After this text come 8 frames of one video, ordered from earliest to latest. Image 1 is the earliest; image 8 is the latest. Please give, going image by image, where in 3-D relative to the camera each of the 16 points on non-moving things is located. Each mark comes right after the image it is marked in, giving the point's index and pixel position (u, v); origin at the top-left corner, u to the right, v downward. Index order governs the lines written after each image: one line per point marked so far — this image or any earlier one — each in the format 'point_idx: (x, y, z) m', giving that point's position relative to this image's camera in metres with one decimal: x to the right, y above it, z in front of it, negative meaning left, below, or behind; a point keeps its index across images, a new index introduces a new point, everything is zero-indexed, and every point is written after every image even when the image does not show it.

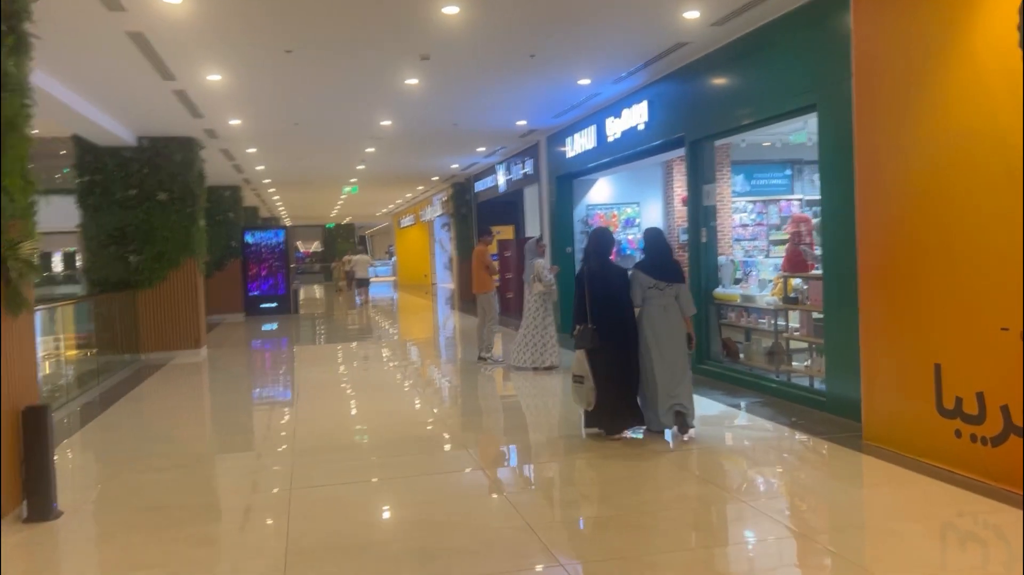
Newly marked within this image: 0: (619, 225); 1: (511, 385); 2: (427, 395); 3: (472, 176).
0: (+1.4, +0.8, +11.2) m
1: (0.0, -0.9, +8.1) m
2: (-0.8, -1.0, +8.2) m
3: (-0.8, +2.2, +16.4) m
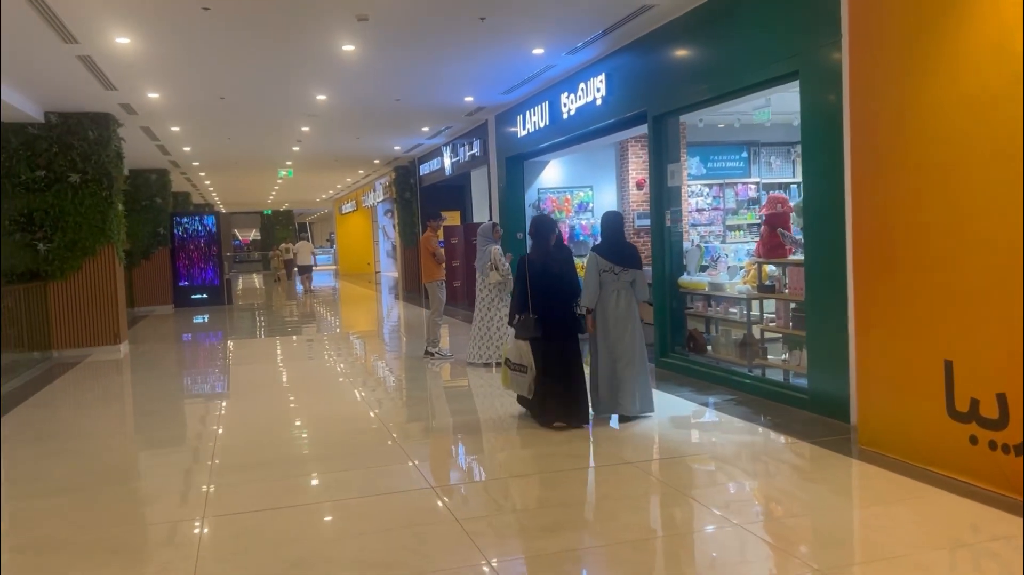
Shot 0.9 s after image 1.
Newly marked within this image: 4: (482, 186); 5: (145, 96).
0: (+0.8, +1.0, +10.7) m
1: (-0.5, -0.8, +7.5) m
2: (-1.3, -0.9, +7.6) m
3: (-1.7, +2.4, +15.7) m
4: (-0.5, +1.7, +14.1) m
5: (-3.6, +1.9, +8.4) m
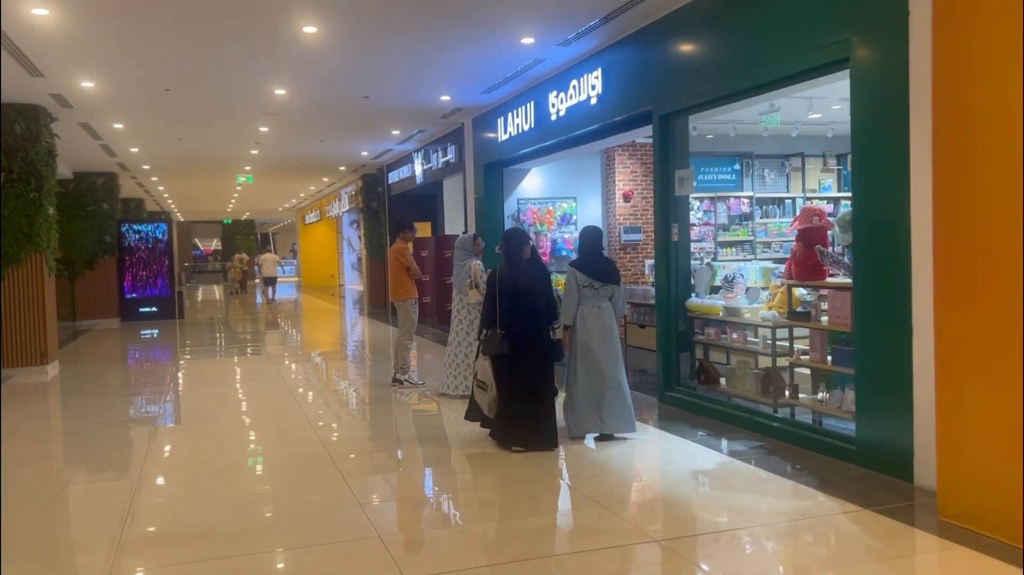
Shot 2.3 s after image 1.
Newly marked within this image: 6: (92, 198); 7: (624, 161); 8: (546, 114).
0: (+0.5, +0.8, +9.8) m
1: (-0.6, -0.9, +6.6) m
2: (-1.4, -1.0, +6.7) m
3: (-2.2, +2.1, +14.8) m
4: (-0.9, +1.4, +13.3) m
5: (-3.7, +1.7, +7.4) m
6: (-6.8, +1.4, +13.8) m
7: (+1.3, +1.4, +9.8) m
8: (+0.3, +1.5, +7.5) m
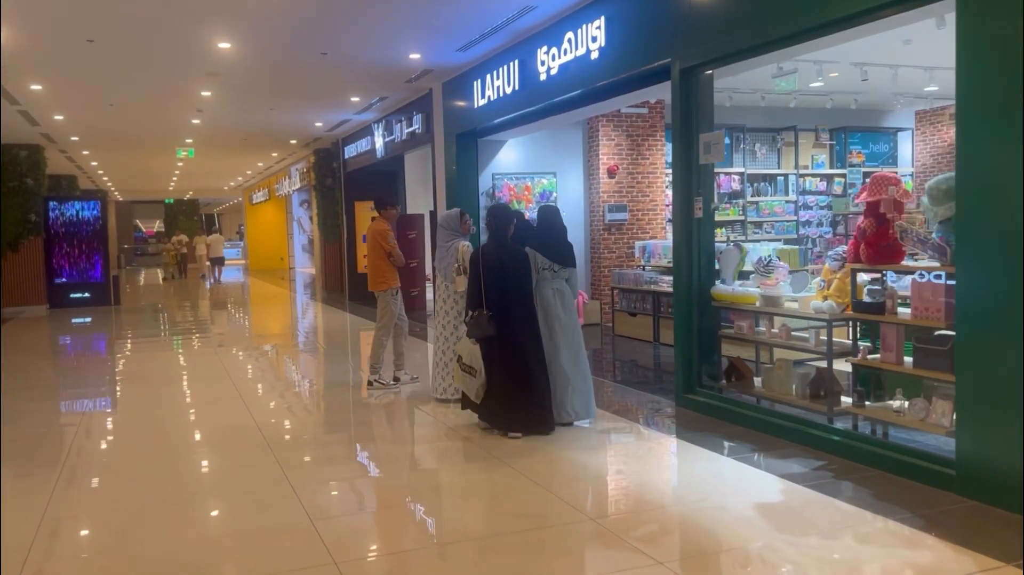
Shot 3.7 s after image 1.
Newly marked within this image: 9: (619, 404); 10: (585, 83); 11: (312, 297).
0: (+0.2, +0.9, +8.9) m
1: (-0.7, -0.8, +5.7) m
2: (-1.5, -0.9, +5.7) m
3: (-2.7, +2.4, +13.7) m
4: (-1.4, +1.7, +12.3) m
5: (-3.9, +1.9, +6.2) m
6: (-7.2, +1.7, +12.4) m
7: (+1.0, +1.6, +8.9) m
8: (+0.2, +1.7, +6.6) m
9: (+0.7, -0.8, +5.8) m
10: (+0.5, +1.4, +5.9) m
11: (-3.3, -0.2, +14.2) m
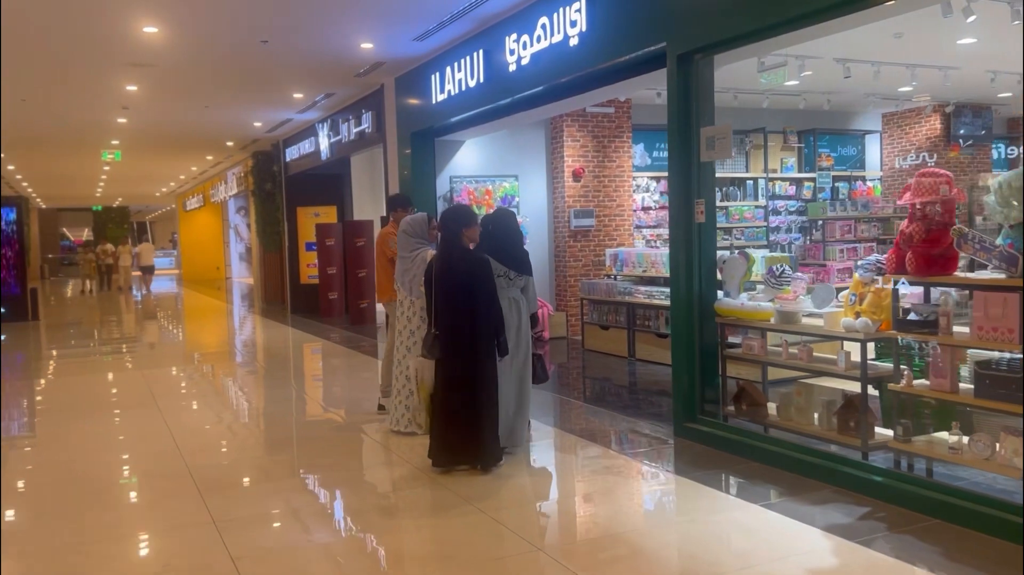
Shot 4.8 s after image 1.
0: (-0.2, +0.8, +8.3) m
1: (-0.9, -0.9, +5.0) m
2: (-1.7, -1.0, +5.0) m
3: (-3.5, +2.2, +12.9) m
4: (-2.0, +1.5, +11.5) m
5: (-4.1, +1.7, +5.3) m
6: (-7.9, +1.5, +11.3) m
7: (+0.6, +1.5, +8.4) m
8: (-0.1, +1.6, +6.0) m
9: (+0.5, -0.8, +5.2) m
10: (+0.3, +1.3, +5.3) m
11: (-4.1, -0.3, +13.3) m
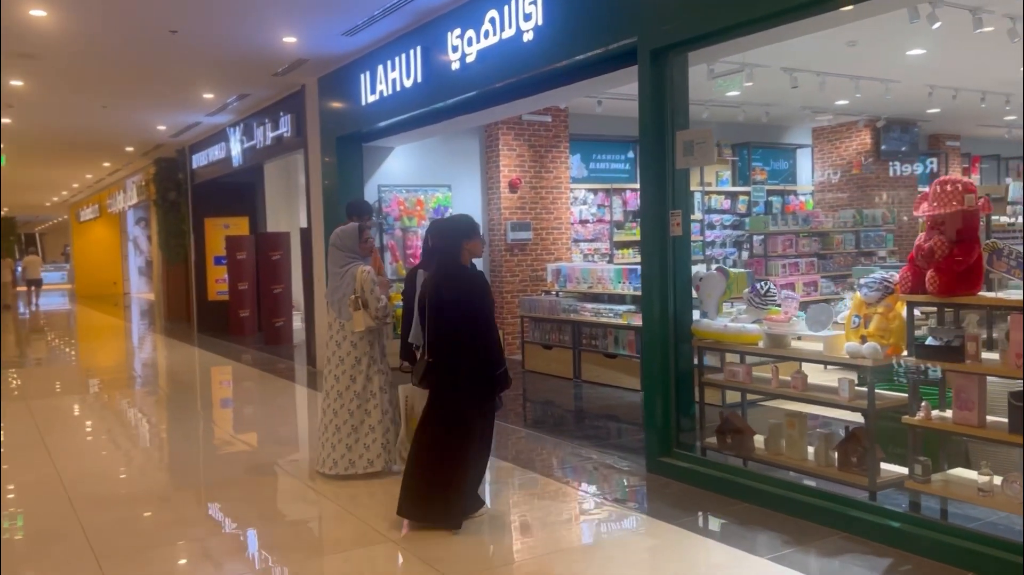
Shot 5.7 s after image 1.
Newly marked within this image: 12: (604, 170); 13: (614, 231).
0: (-0.8, +0.7, +7.8) m
1: (-1.1, -1.0, +4.4) m
2: (-1.9, -1.1, +4.3) m
3: (-4.6, +2.0, +12.0) m
4: (-2.9, +1.3, +10.8) m
5: (-4.4, +1.6, +4.4) m
6: (-8.8, +1.2, +10.0) m
7: (0.0, +1.3, +7.9) m
8: (-0.4, +1.4, +5.5) m
9: (+0.2, -1.0, +4.8) m
10: (0.0, +1.2, +4.9) m
11: (-5.2, -0.6, +12.3) m
12: (+0.9, +1.2, +8.5) m
13: (+1.0, +0.6, +8.4) m
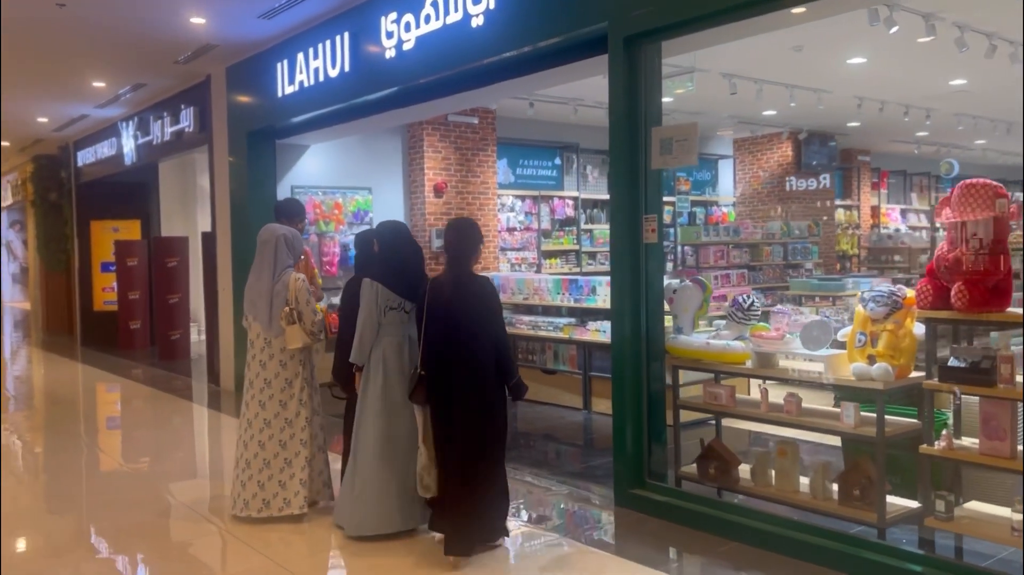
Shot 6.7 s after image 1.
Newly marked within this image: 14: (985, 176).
0: (-1.4, +0.6, +7.2) m
1: (-1.4, -1.1, +3.8) m
2: (-2.2, -1.2, +3.6) m
3: (-5.6, +1.8, +10.9) m
4: (-3.9, +1.2, +10.0) m
5: (-4.6, +1.6, +3.5) m
6: (-9.6, +1.2, +8.4) m
7: (-0.7, +1.2, +7.4) m
8: (-0.8, +1.4, +5.0) m
9: (-0.1, -1.0, +4.3) m
10: (-0.3, +1.2, +4.4) m
11: (-6.3, -0.7, +11.2) m
12: (+0.2, +1.1, +8.2) m
13: (+0.3, +0.4, +8.1) m
14: (+1.4, +0.3, +2.7) m
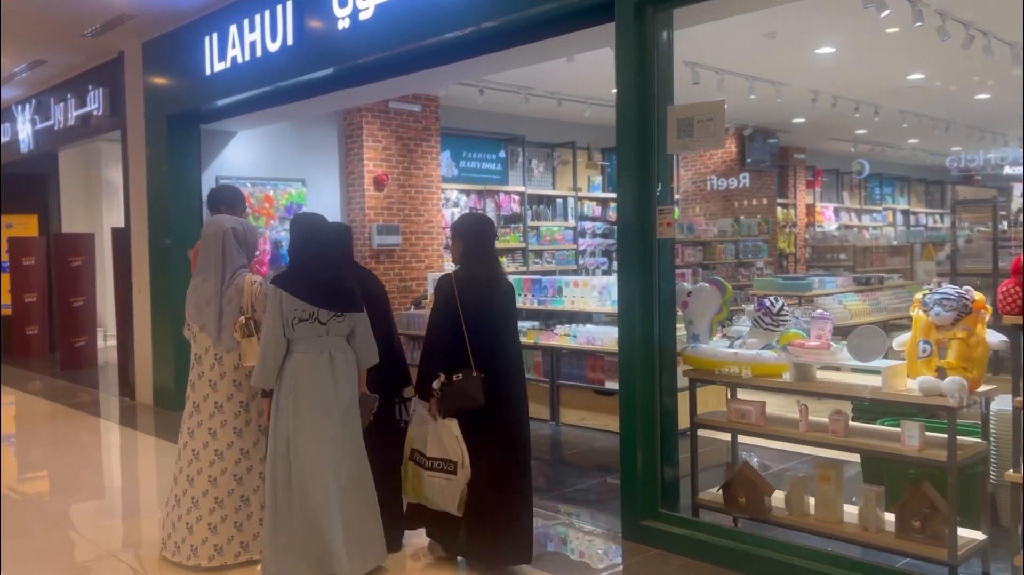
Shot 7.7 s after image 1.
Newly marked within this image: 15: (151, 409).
0: (-1.8, +0.5, +6.5) m
1: (-1.4, -1.1, +3.1) m
2: (-2.2, -1.2, +2.8) m
3: (-6.4, +1.8, +9.8) m
4: (-4.6, +1.2, +9.1) m
5: (-4.6, +1.6, +2.5) m
6: (-10.1, +1.1, +6.9) m
7: (-1.1, +1.2, +6.9) m
8: (-1.0, +1.4, +4.4) m
9: (-0.2, -1.0, +3.8) m
10: (-0.4, +1.2, +3.9) m
11: (-7.1, -0.7, +10.0) m
12: (-0.3, +1.1, +7.7) m
13: (-0.2, +0.4, +7.6) m
14: (+1.5, +0.3, +2.4) m
15: (-2.7, -0.9, +6.4) m
